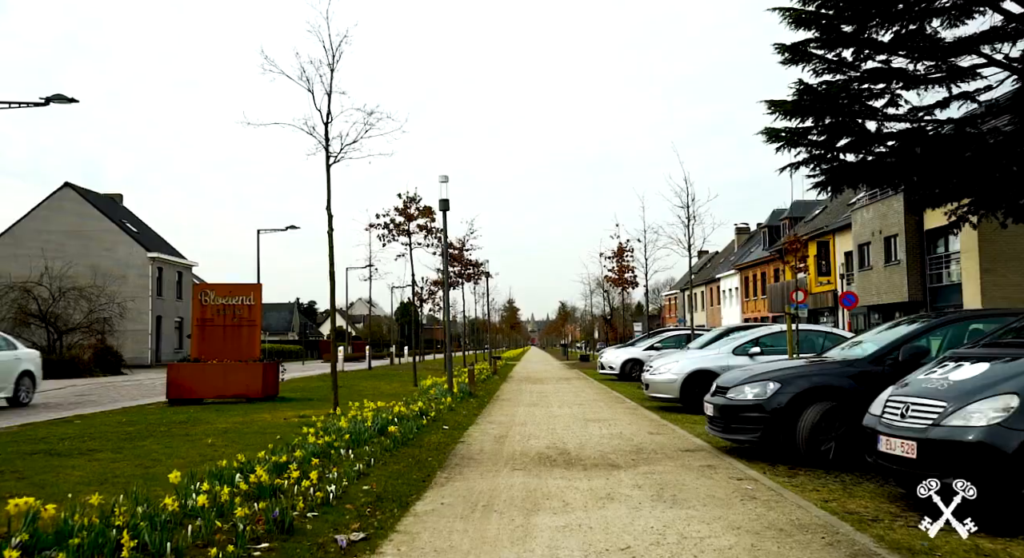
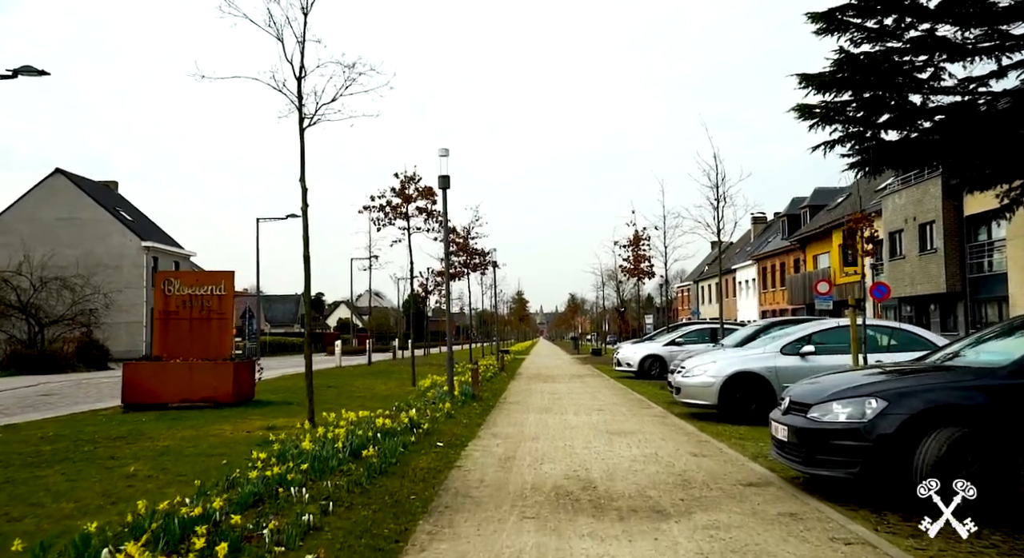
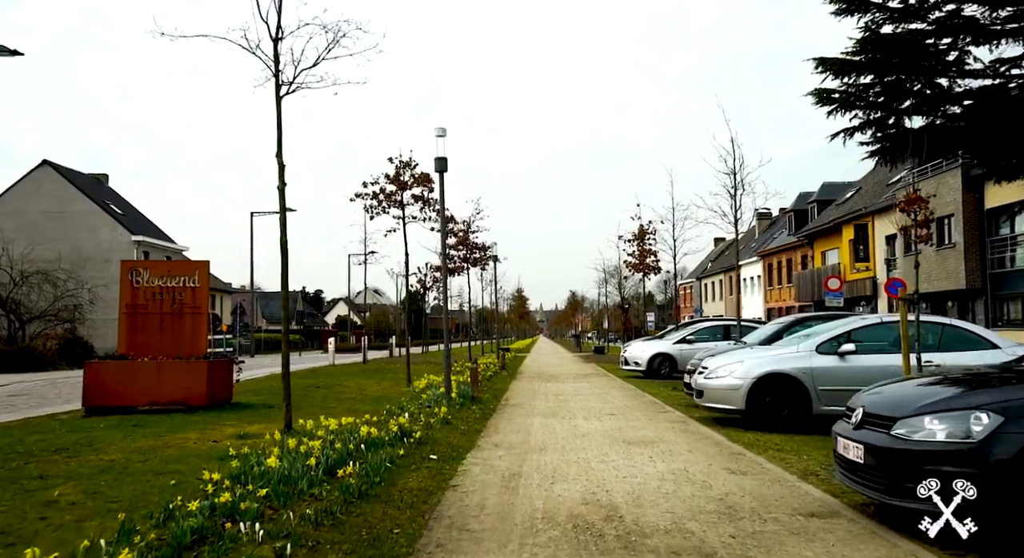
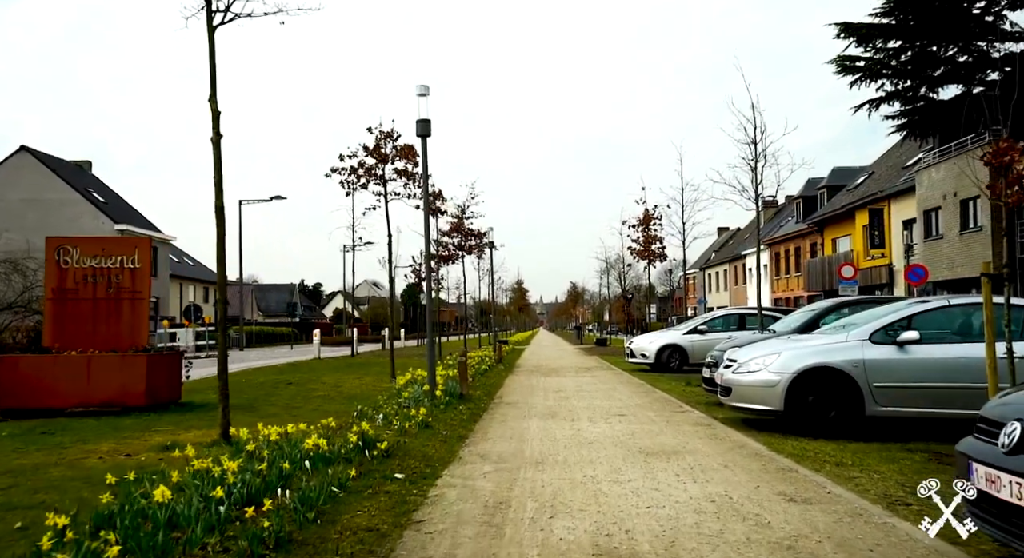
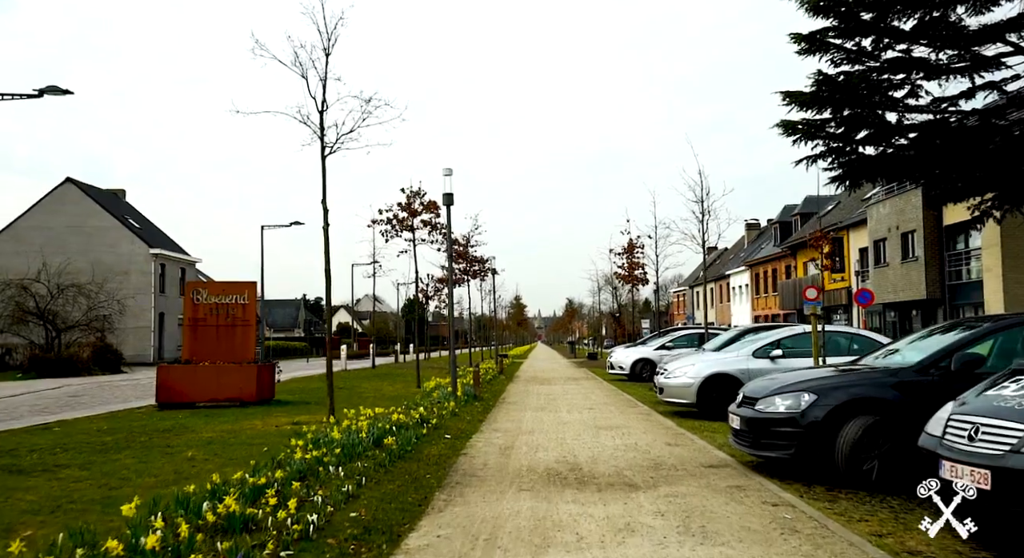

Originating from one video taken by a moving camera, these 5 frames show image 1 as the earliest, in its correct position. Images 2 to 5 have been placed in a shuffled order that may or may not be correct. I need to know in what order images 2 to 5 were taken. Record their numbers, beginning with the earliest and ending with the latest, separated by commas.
5, 2, 3, 4
